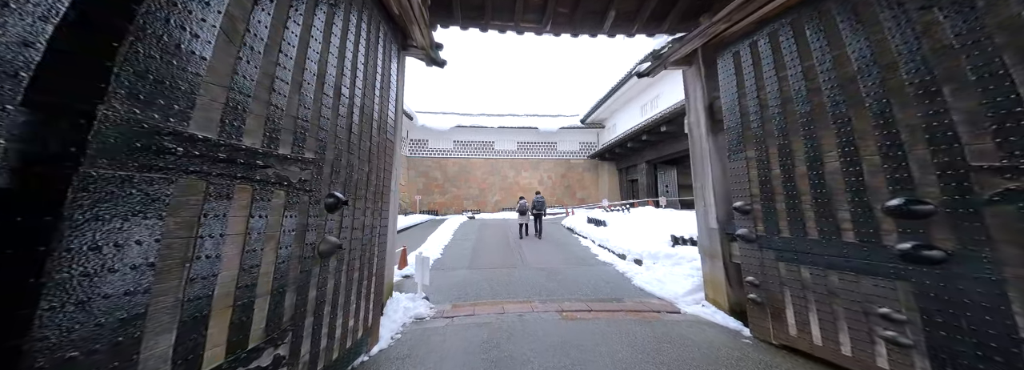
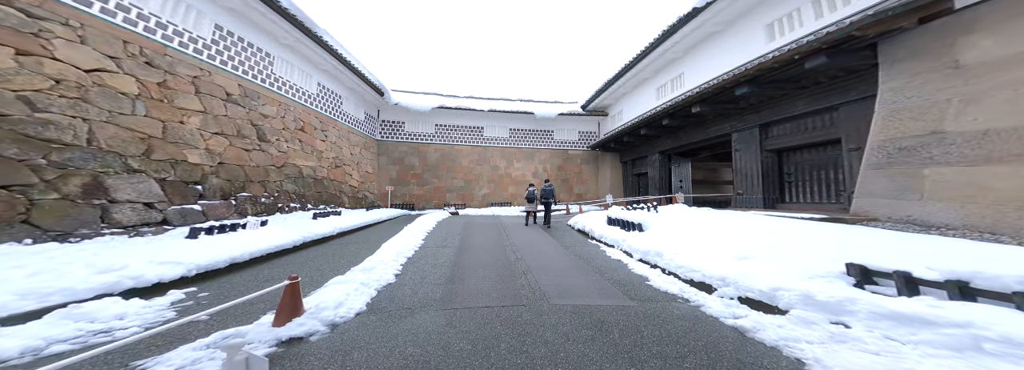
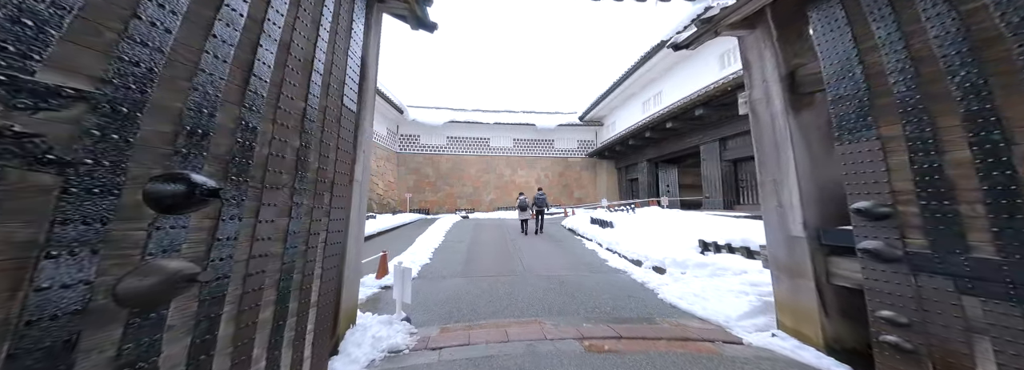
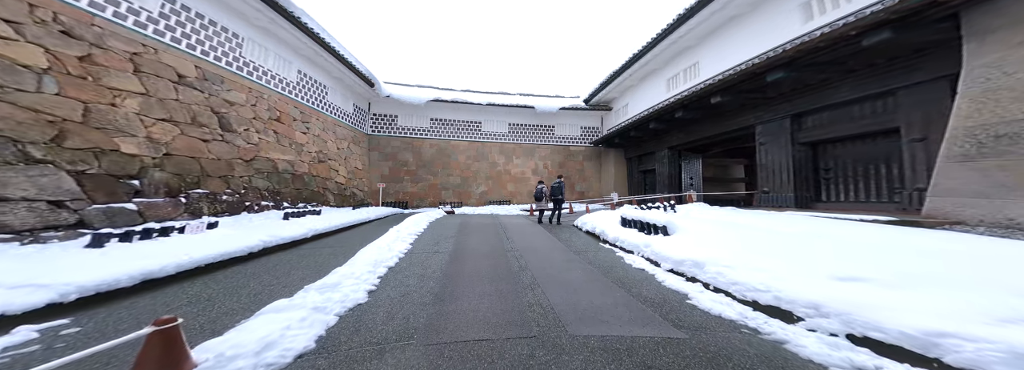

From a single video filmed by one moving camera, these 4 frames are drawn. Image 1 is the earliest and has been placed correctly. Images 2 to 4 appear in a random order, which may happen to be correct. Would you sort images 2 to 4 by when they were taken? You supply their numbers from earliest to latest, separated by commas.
3, 2, 4
